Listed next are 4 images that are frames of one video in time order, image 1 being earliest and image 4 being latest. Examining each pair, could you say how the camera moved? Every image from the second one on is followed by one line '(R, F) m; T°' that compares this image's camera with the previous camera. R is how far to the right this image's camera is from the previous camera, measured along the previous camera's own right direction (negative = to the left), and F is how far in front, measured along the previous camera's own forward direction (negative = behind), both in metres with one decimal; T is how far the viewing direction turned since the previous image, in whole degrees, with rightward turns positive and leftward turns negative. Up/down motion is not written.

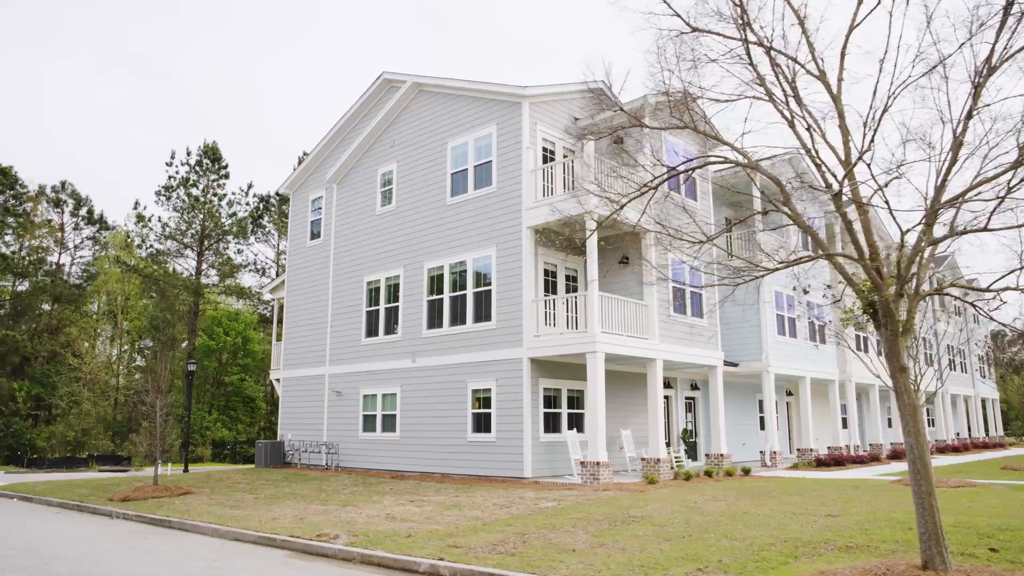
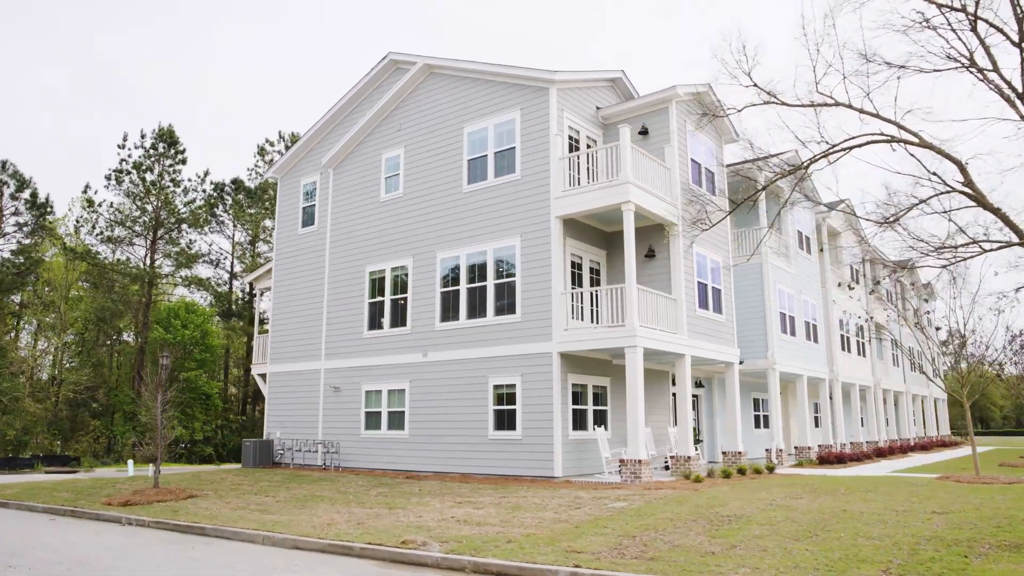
(-2.2, +0.8) m; +5°
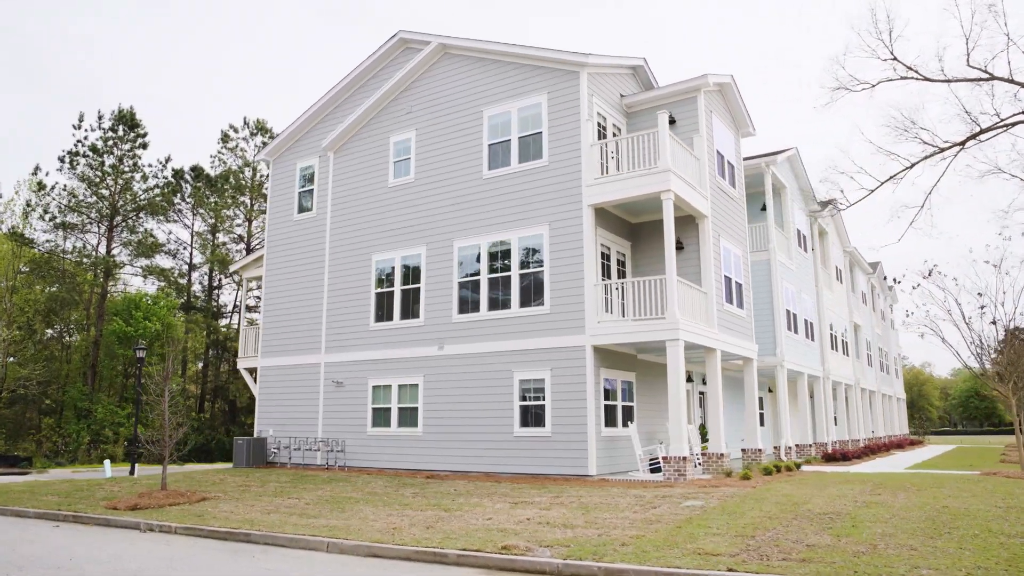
(-2.0, +0.9) m; +4°
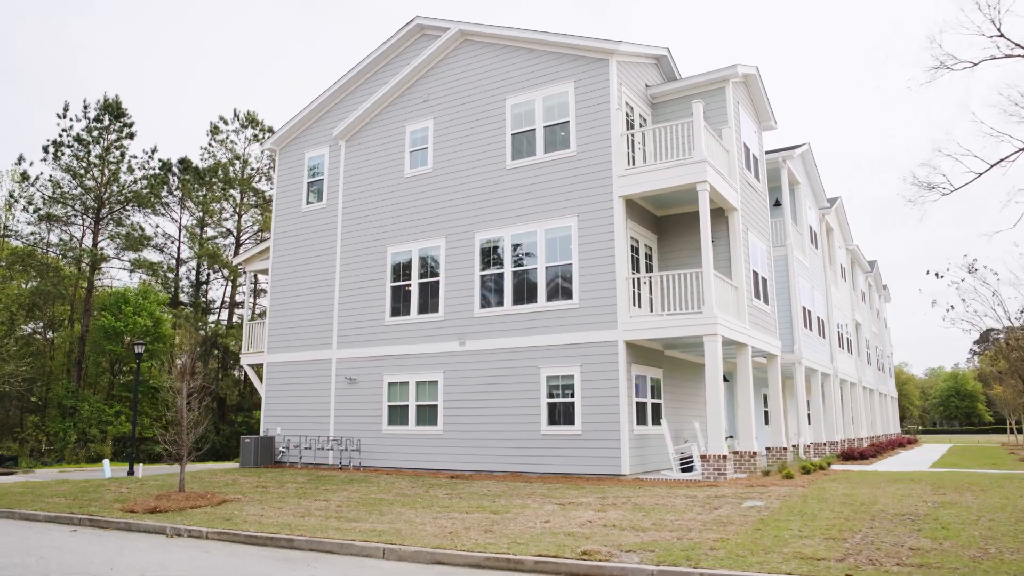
(-1.1, +0.6) m; +2°
